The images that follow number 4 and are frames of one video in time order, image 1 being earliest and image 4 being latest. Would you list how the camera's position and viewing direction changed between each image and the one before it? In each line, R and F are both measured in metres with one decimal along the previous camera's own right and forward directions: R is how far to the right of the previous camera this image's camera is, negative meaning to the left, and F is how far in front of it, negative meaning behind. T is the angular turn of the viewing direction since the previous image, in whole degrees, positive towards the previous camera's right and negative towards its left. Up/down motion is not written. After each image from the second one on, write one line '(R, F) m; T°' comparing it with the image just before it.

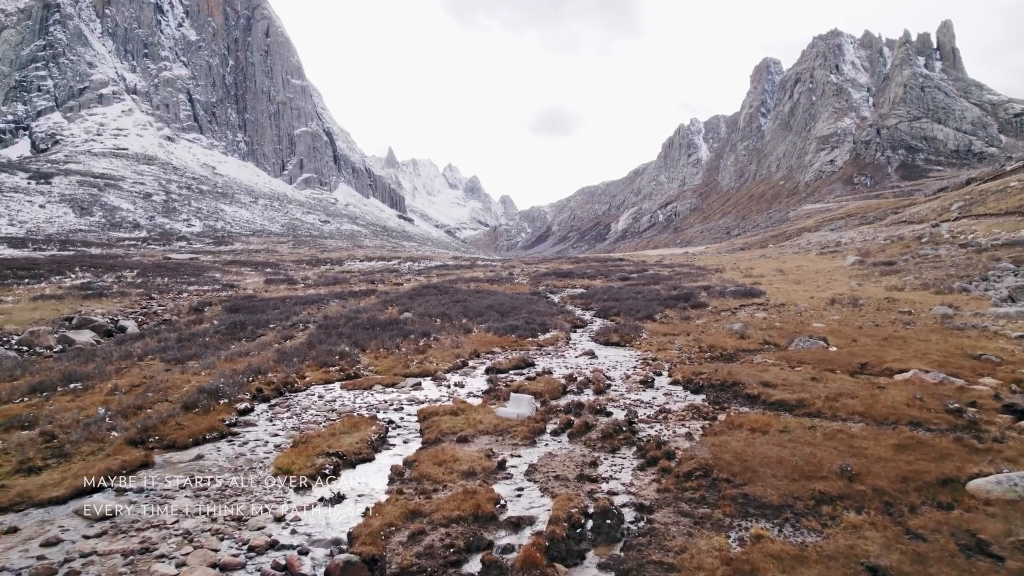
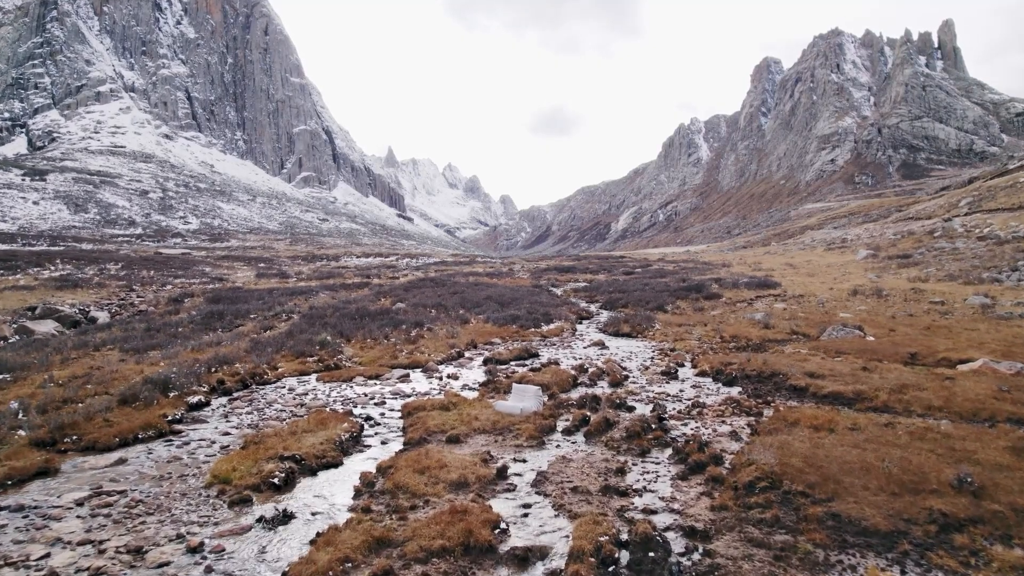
(-0.1, +3.4) m; 0°
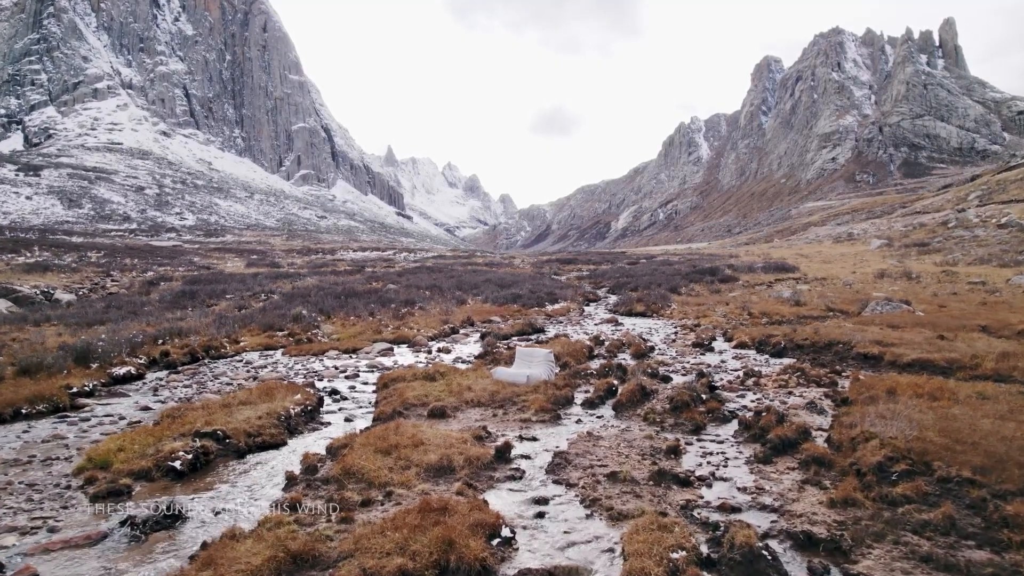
(-0.1, +3.6) m; 0°
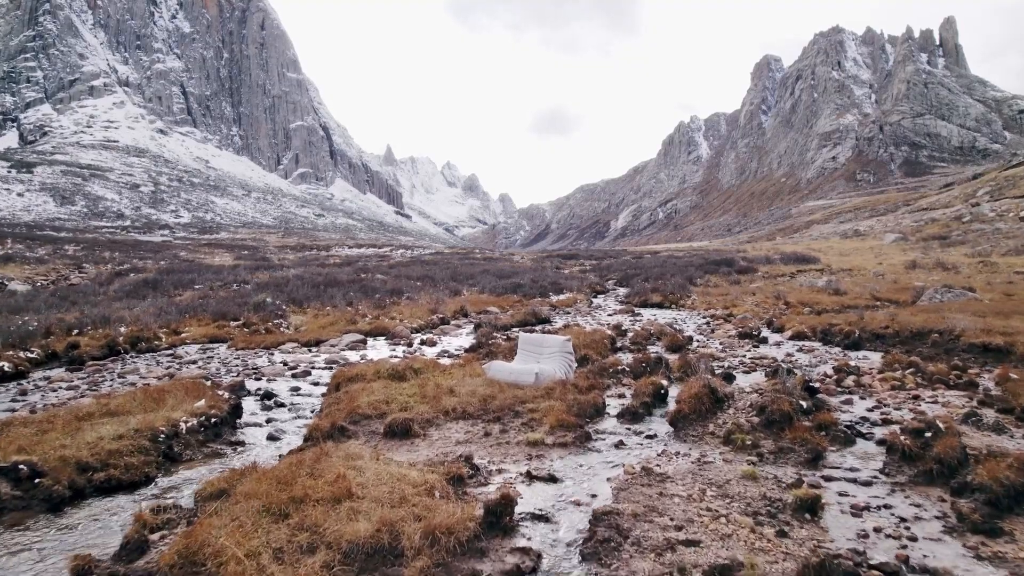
(0.0, +3.8) m; 0°
